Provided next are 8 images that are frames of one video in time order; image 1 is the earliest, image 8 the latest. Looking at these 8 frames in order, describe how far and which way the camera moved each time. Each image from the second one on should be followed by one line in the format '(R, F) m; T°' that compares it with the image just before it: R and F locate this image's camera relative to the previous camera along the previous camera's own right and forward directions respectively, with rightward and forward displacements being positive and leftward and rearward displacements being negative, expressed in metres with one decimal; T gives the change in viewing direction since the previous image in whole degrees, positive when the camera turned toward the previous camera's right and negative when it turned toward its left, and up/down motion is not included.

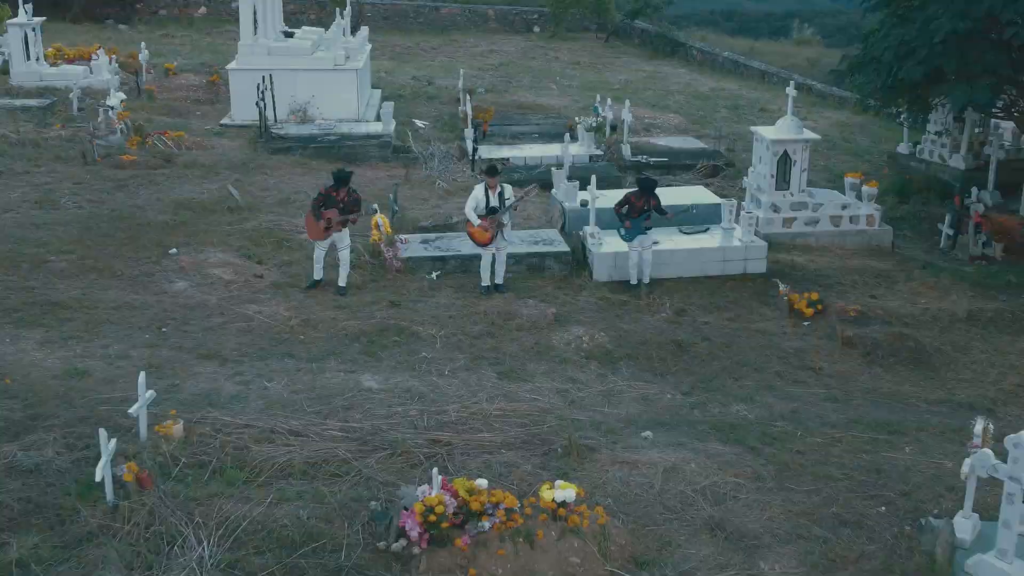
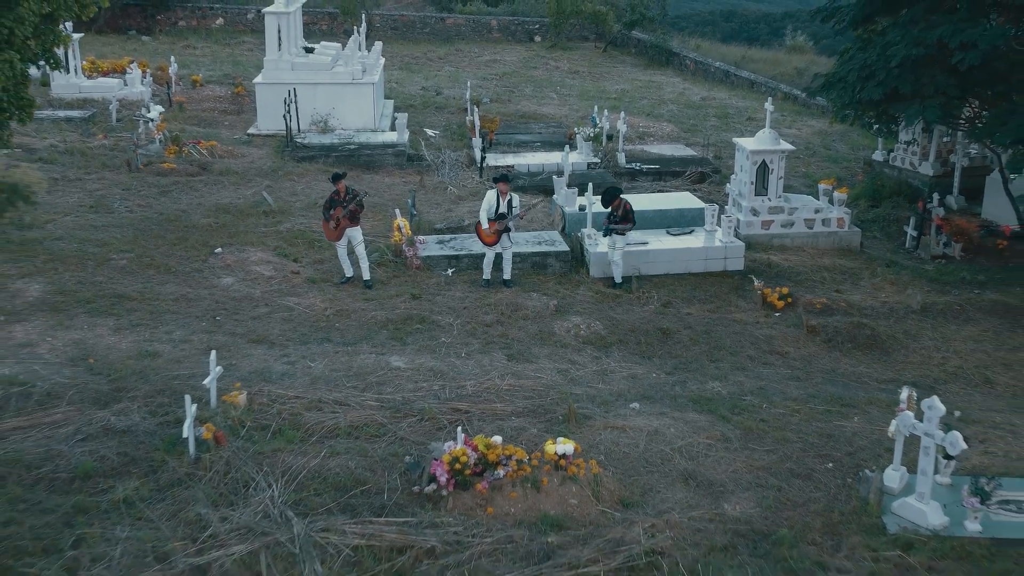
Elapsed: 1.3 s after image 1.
(0.0, -1.0) m; 0°
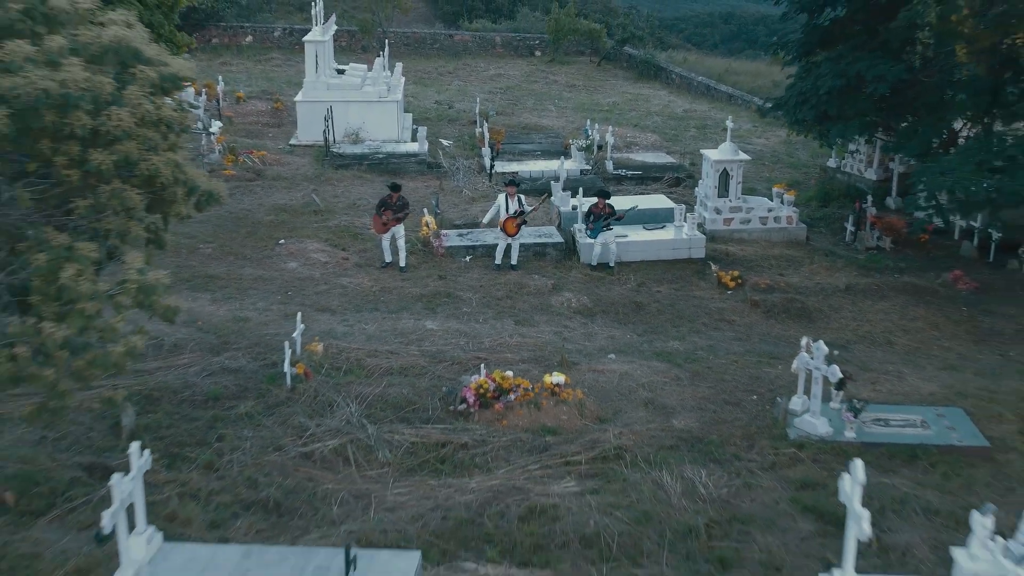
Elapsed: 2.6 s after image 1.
(0.0, -2.2) m; 0°
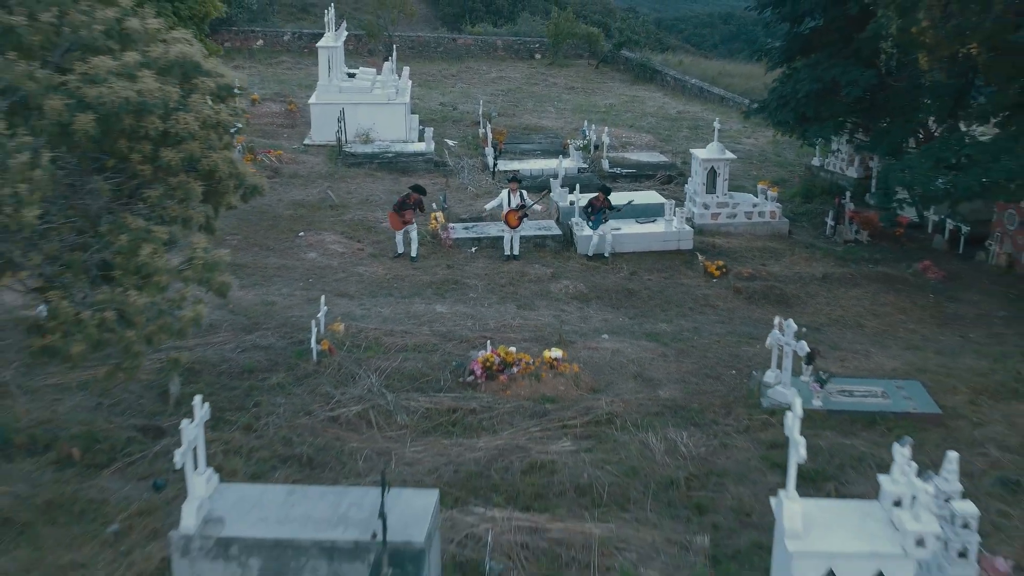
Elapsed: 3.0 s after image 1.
(0.0, -0.9) m; 0°
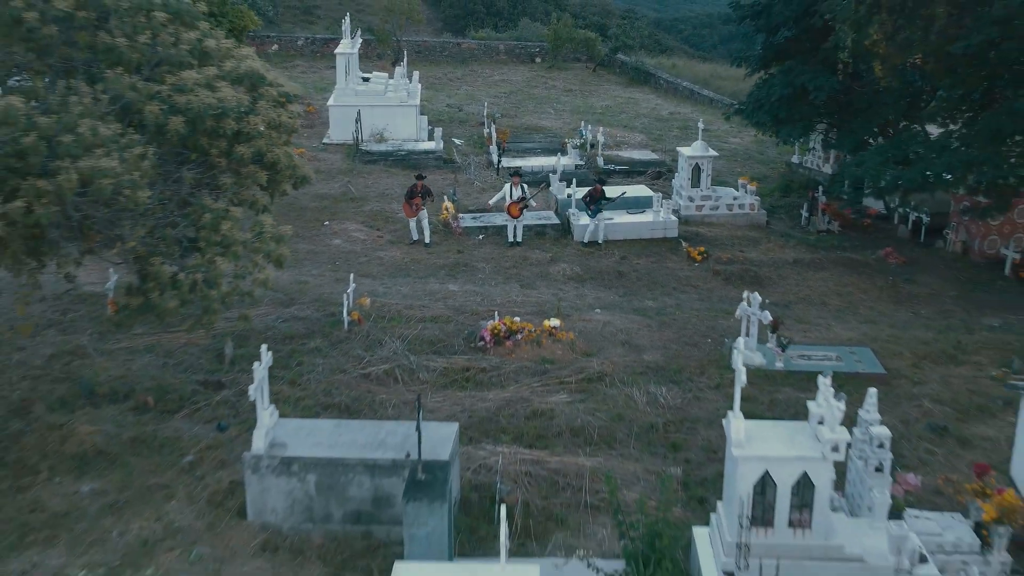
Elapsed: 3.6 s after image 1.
(0.0, -1.4) m; 0°
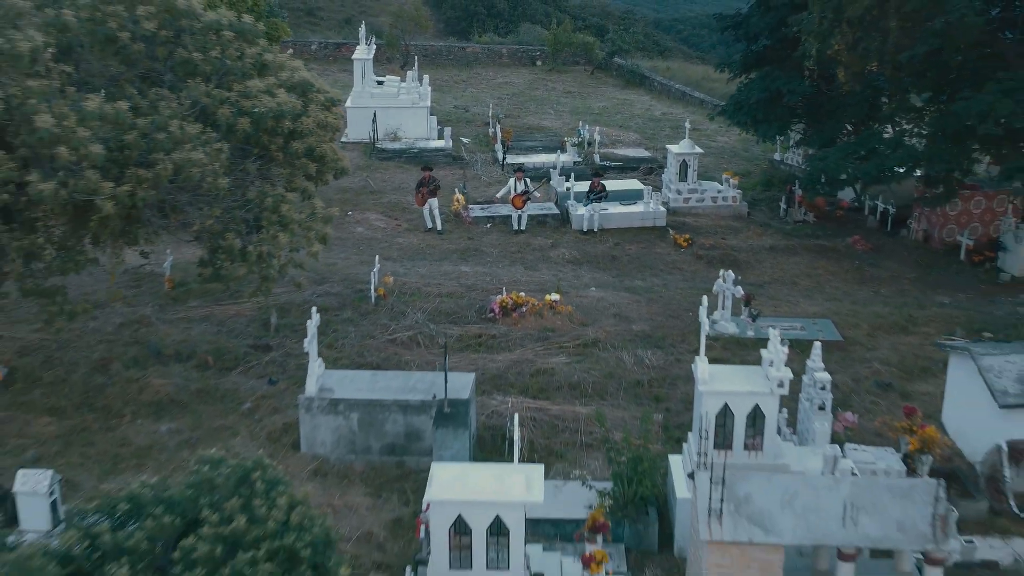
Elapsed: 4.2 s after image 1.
(0.0, -1.5) m; 0°
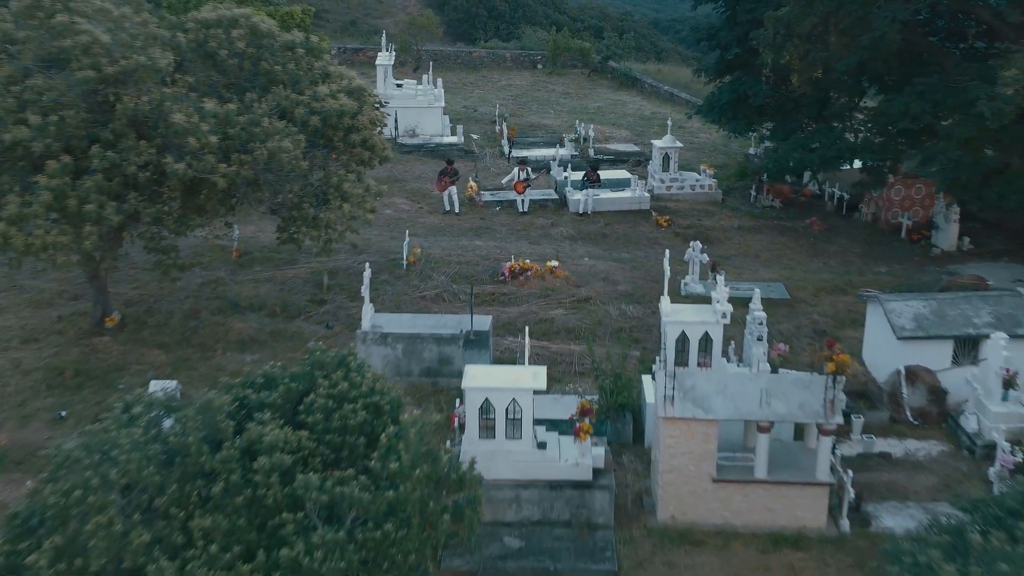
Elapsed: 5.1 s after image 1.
(-0.1, -2.5) m; 0°
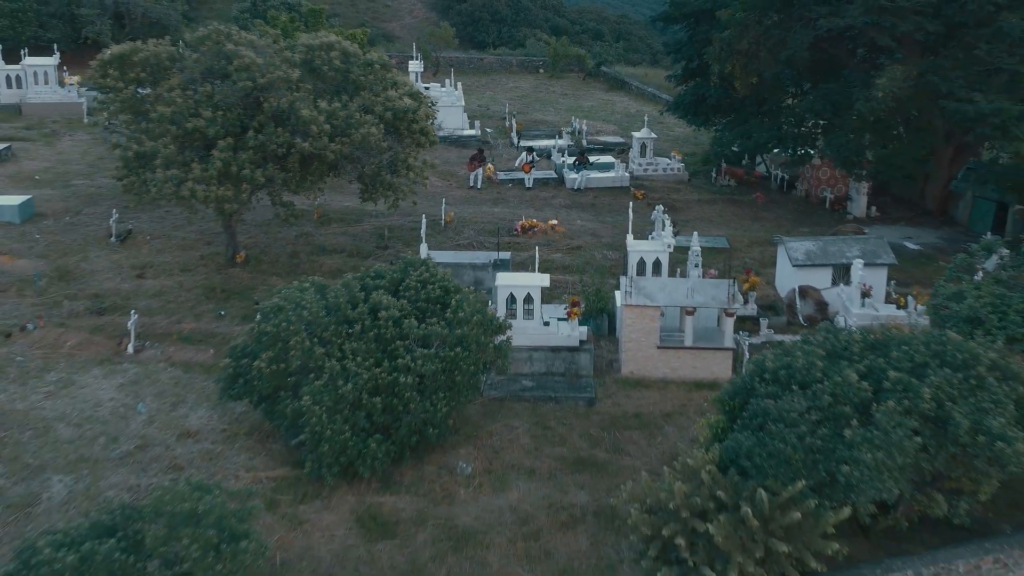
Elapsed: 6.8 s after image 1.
(-0.1, -4.9) m; 0°
